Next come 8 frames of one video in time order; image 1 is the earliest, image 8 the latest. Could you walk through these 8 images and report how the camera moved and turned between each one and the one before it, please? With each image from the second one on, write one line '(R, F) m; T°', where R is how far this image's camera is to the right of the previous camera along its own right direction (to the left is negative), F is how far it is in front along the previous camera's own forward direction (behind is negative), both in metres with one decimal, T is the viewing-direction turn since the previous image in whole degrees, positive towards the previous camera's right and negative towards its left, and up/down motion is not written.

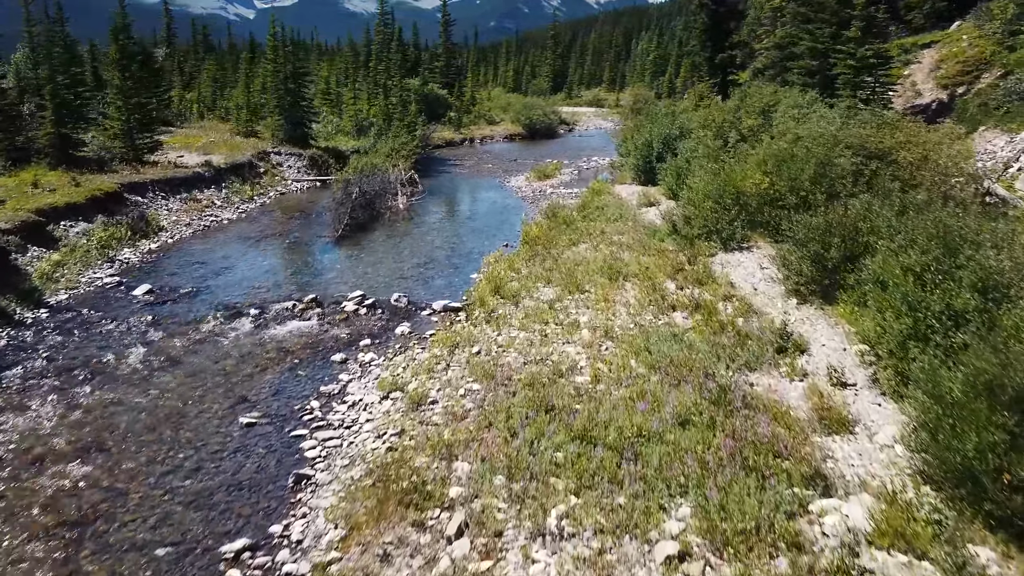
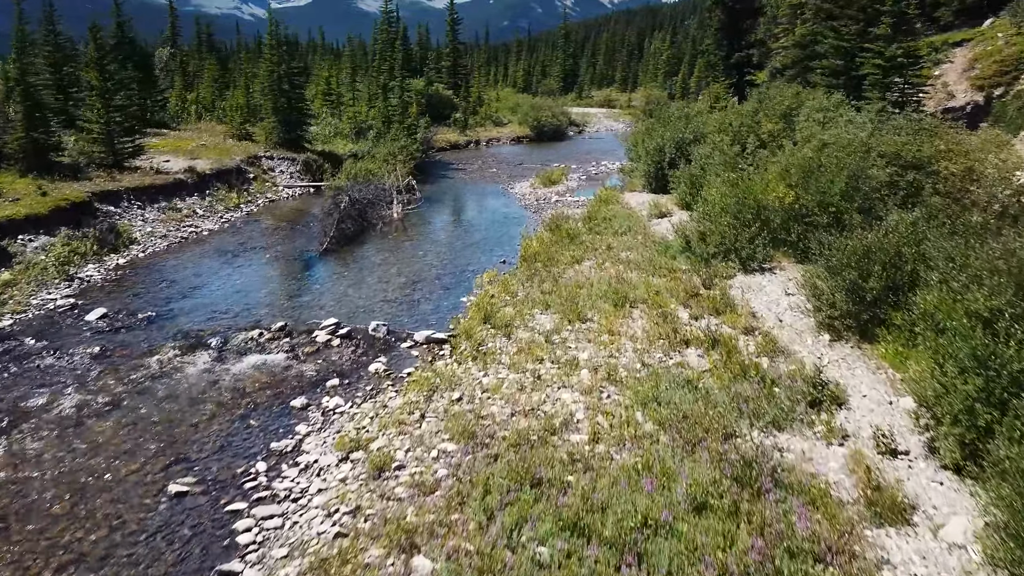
(+0.3, +1.5) m; -1°
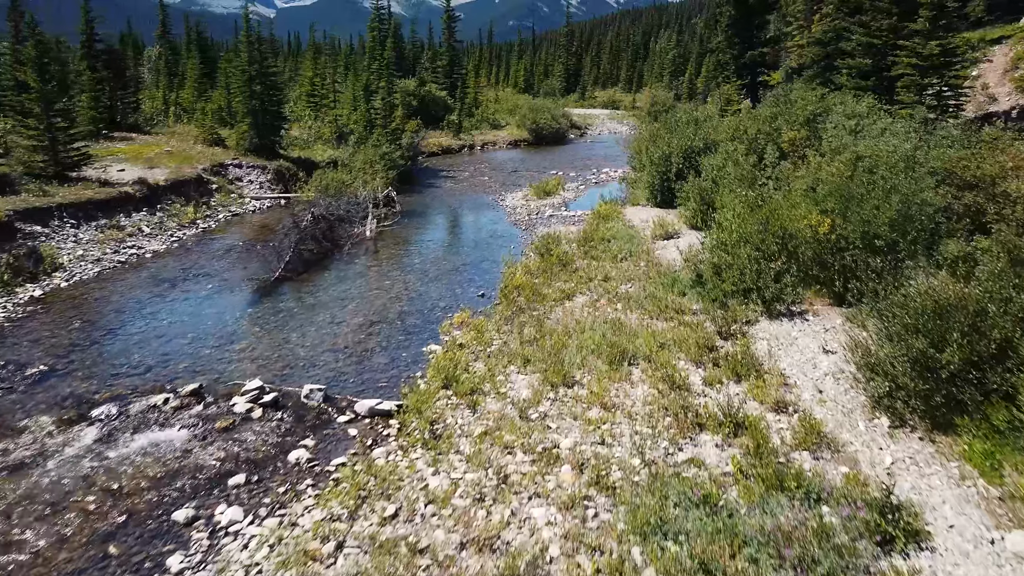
(+0.5, +2.5) m; 0°
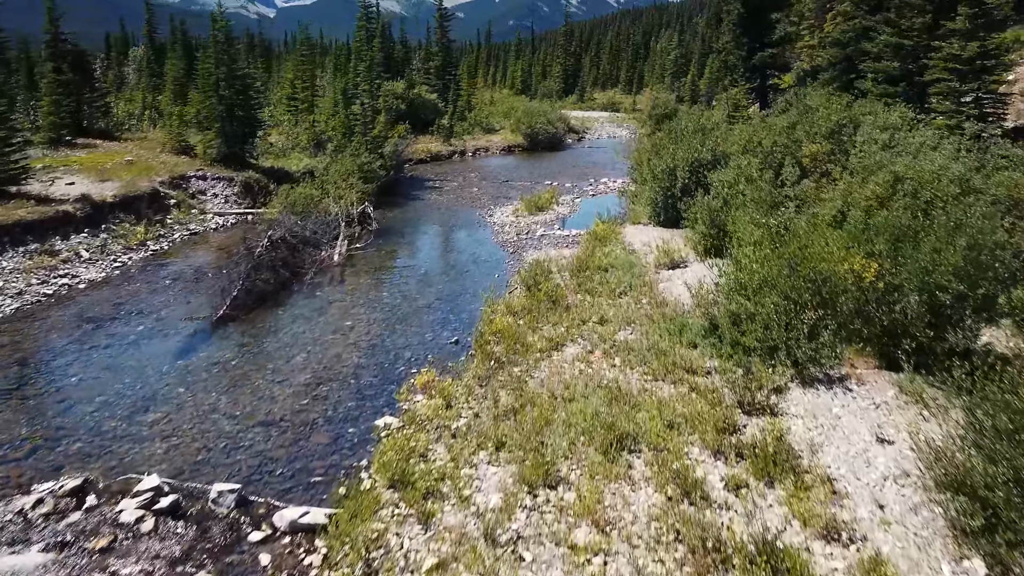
(+0.3, +2.1) m; 0°
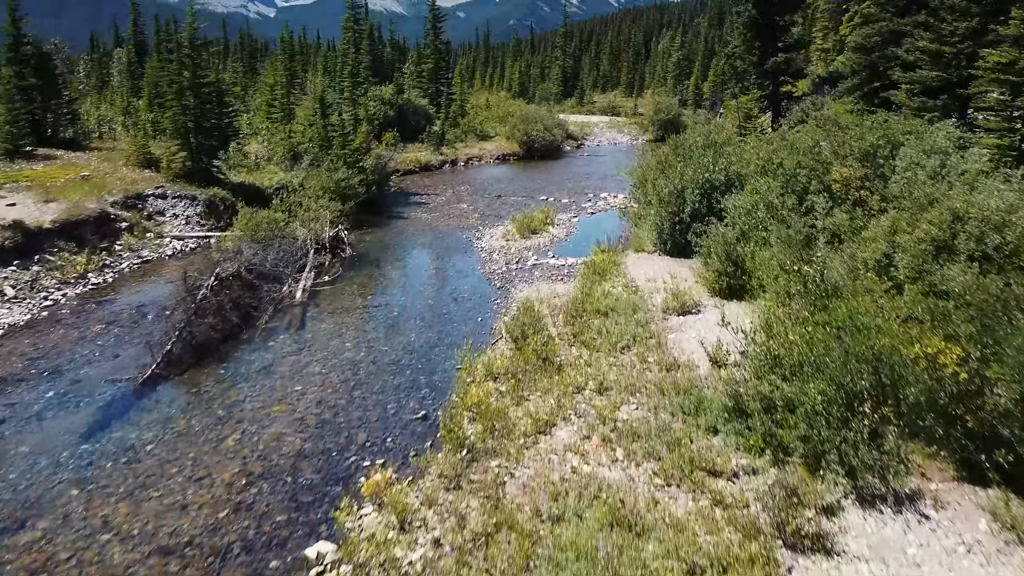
(+0.3, +2.1) m; 0°
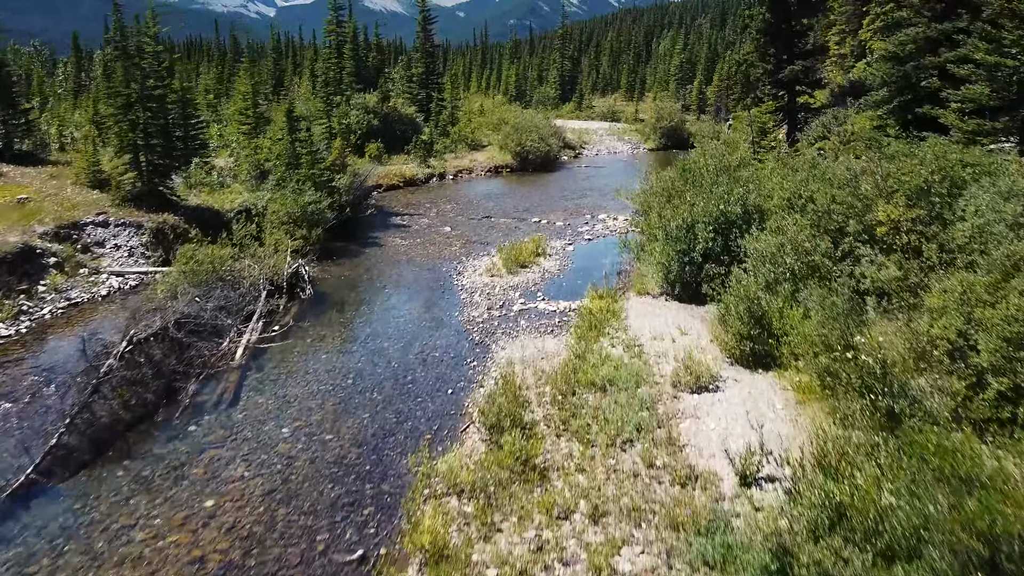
(+0.3, +2.4) m; 0°
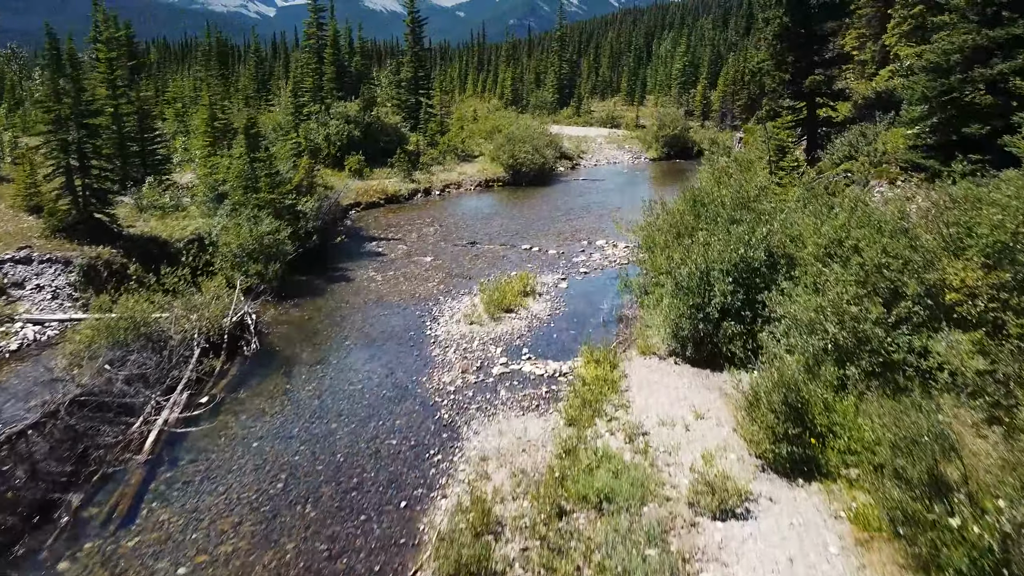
(+0.3, +2.5) m; 0°
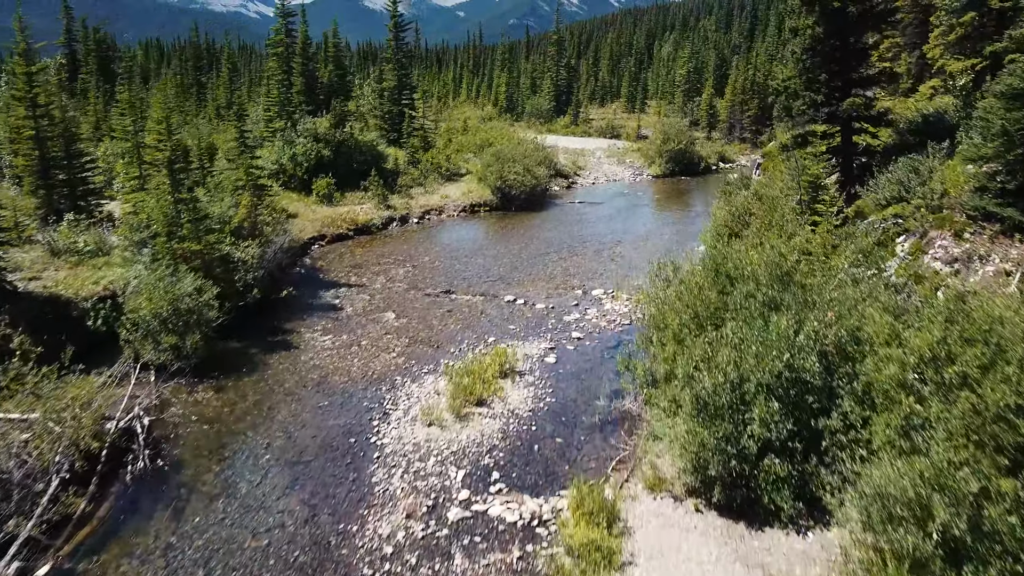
(+0.4, +3.3) m; 0°
